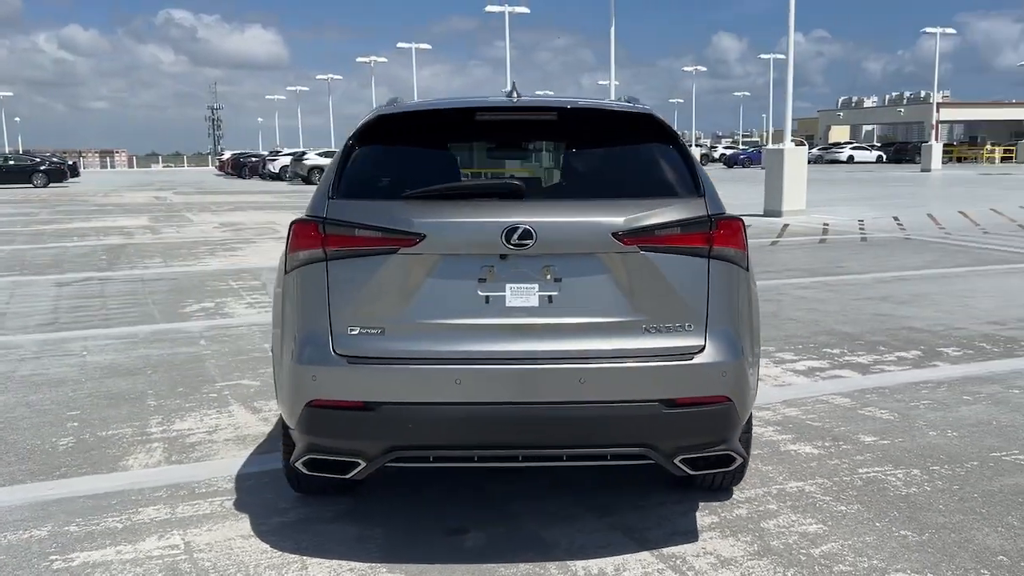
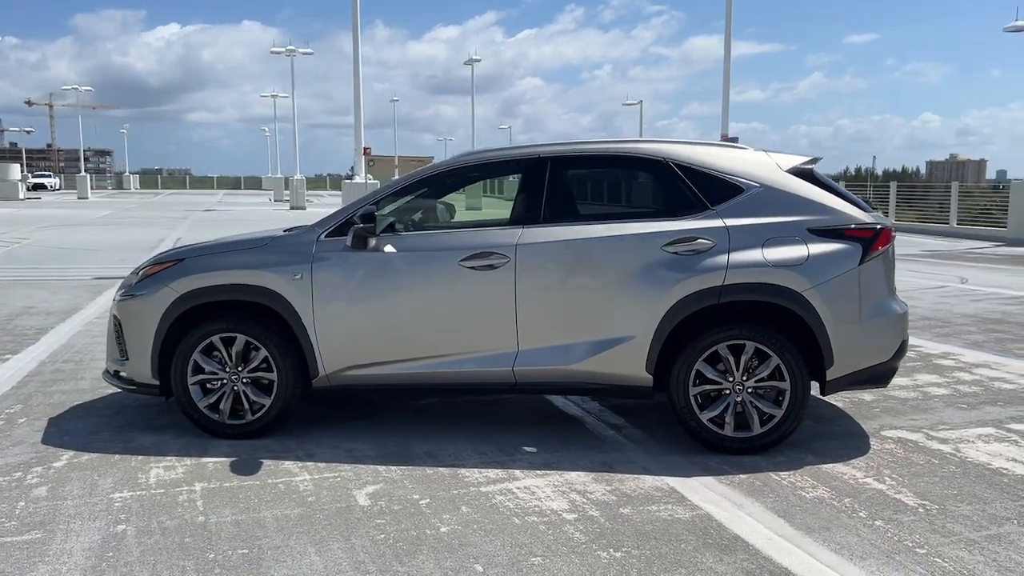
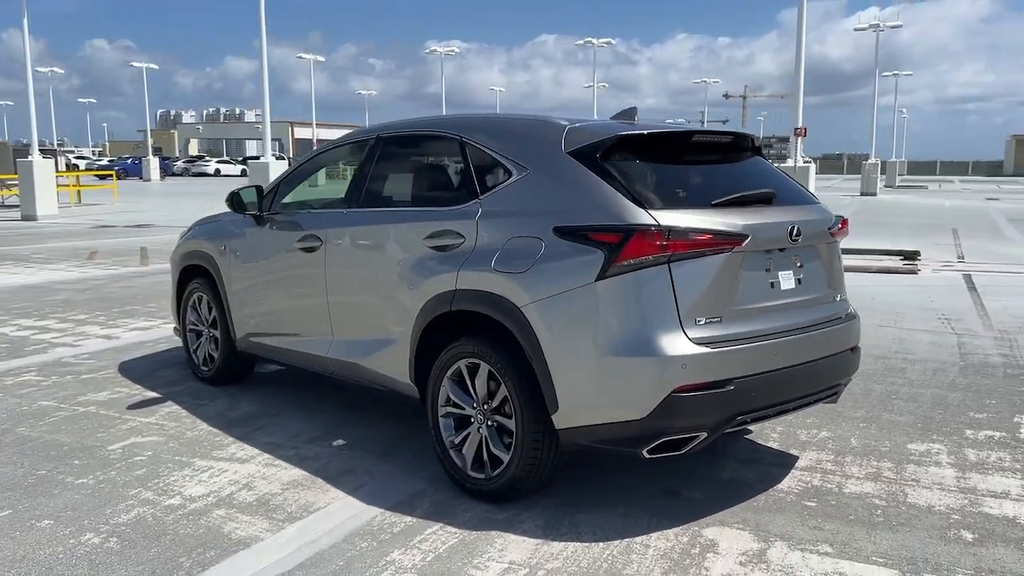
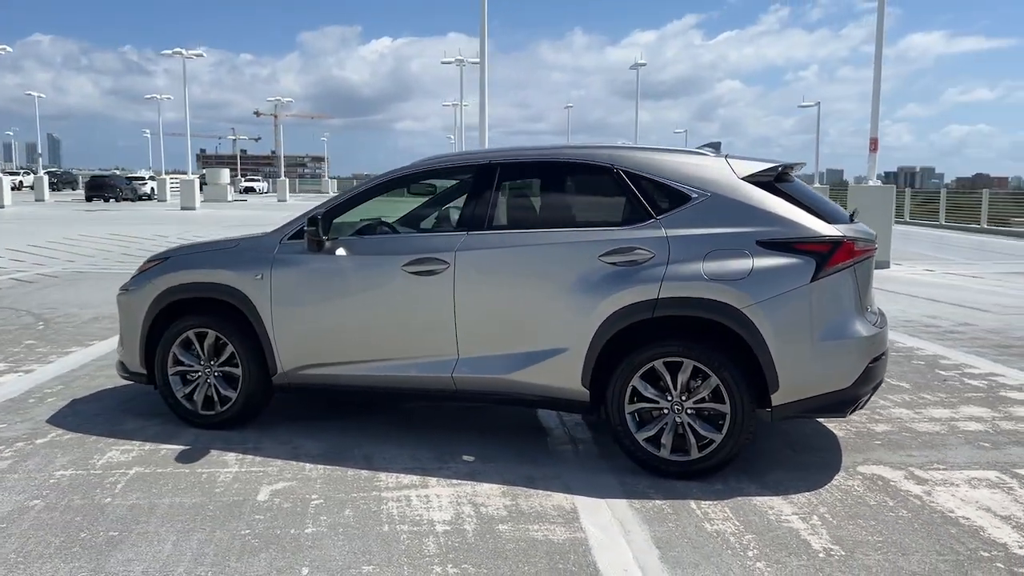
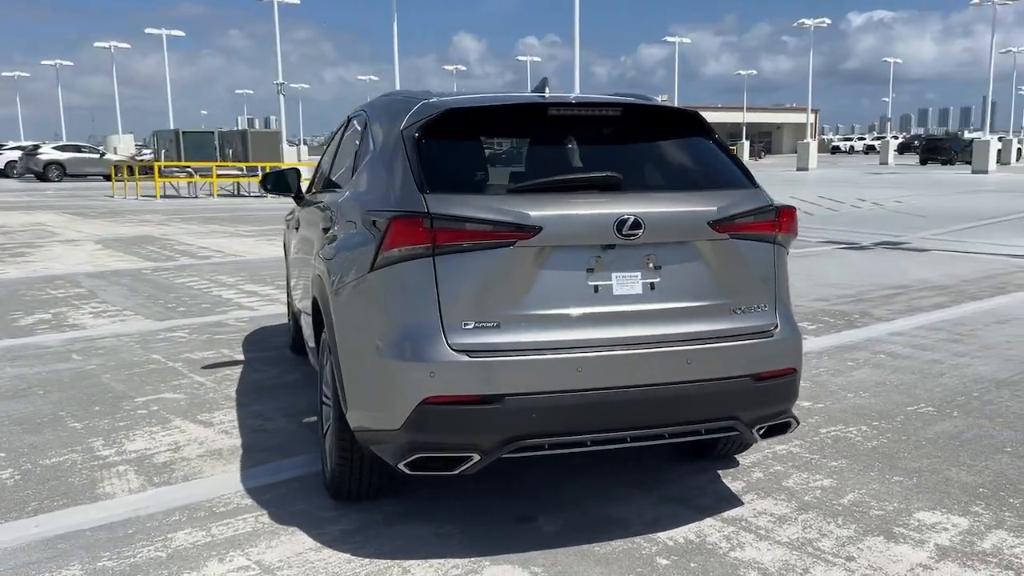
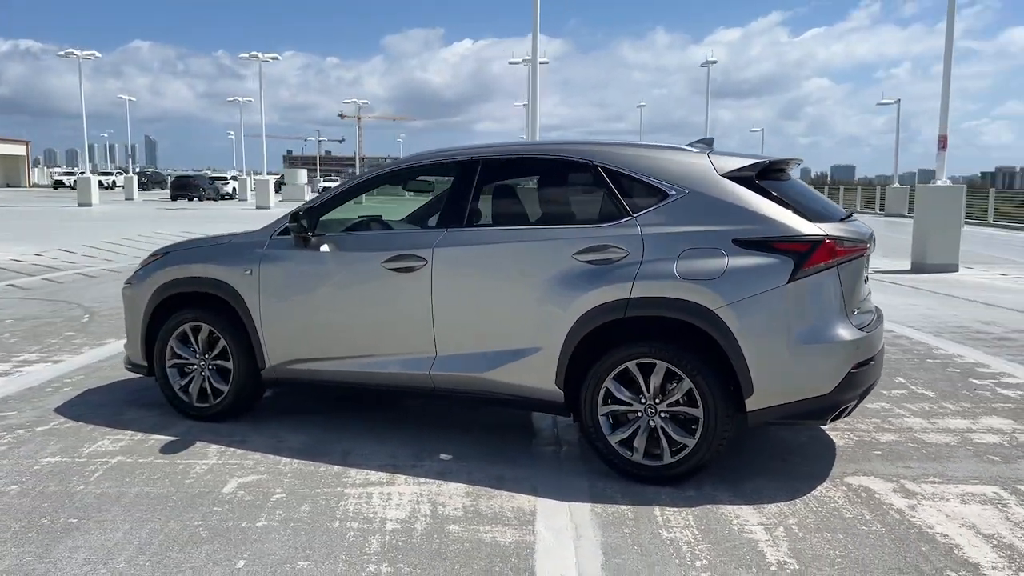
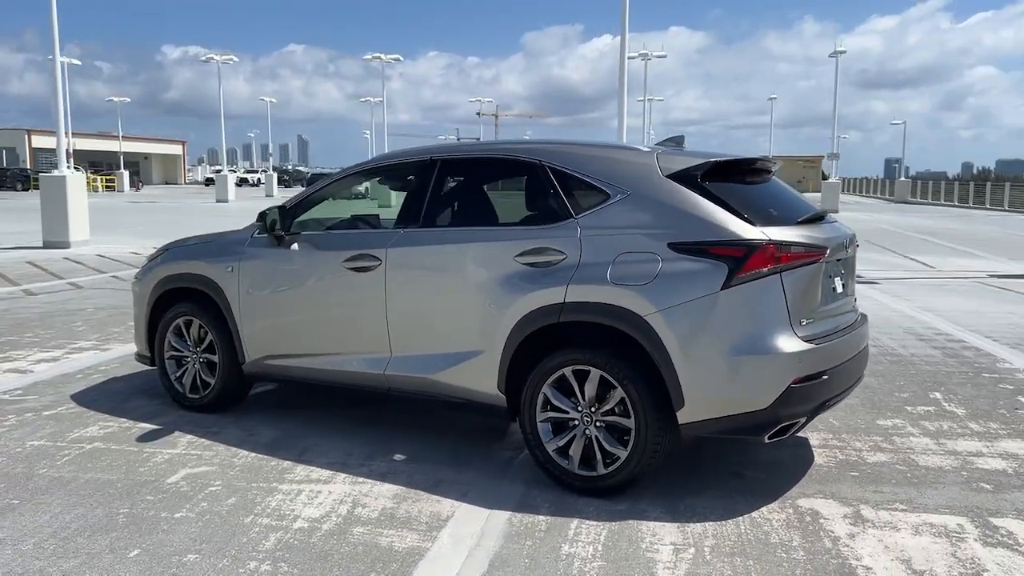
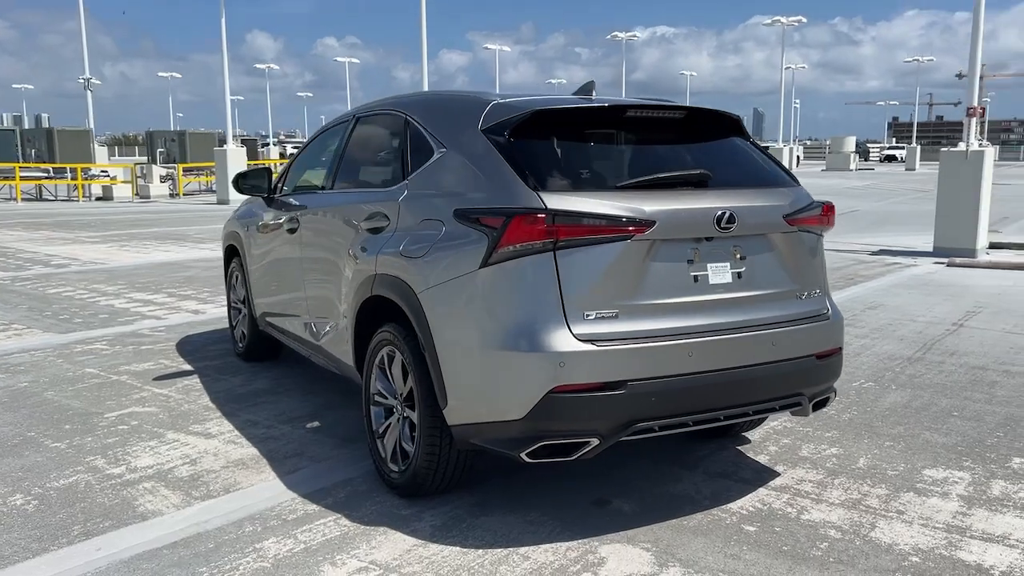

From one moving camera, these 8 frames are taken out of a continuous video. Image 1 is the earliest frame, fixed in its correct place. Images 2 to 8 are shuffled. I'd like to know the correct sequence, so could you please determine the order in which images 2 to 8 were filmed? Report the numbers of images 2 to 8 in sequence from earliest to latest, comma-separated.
5, 8, 3, 7, 6, 4, 2
